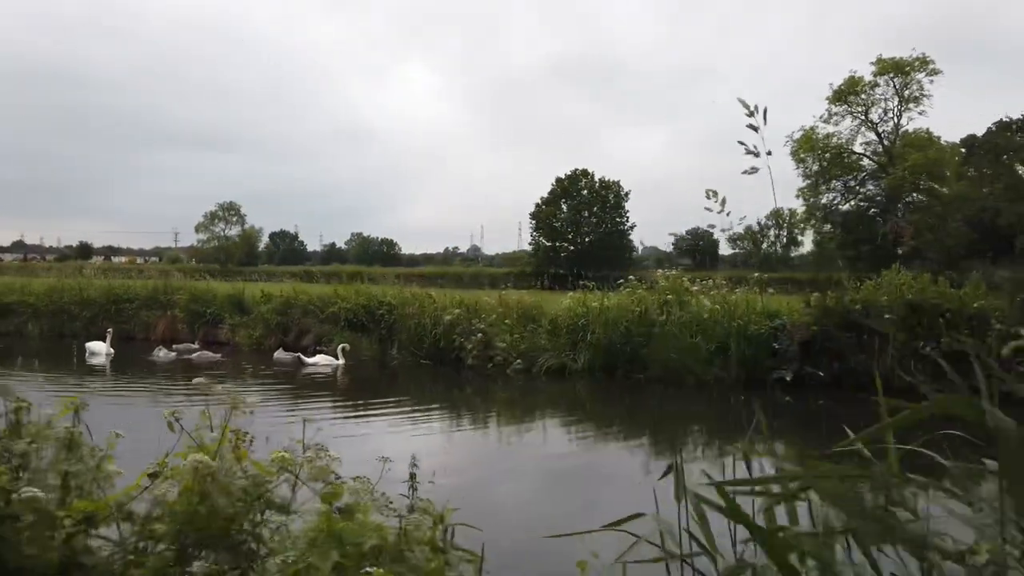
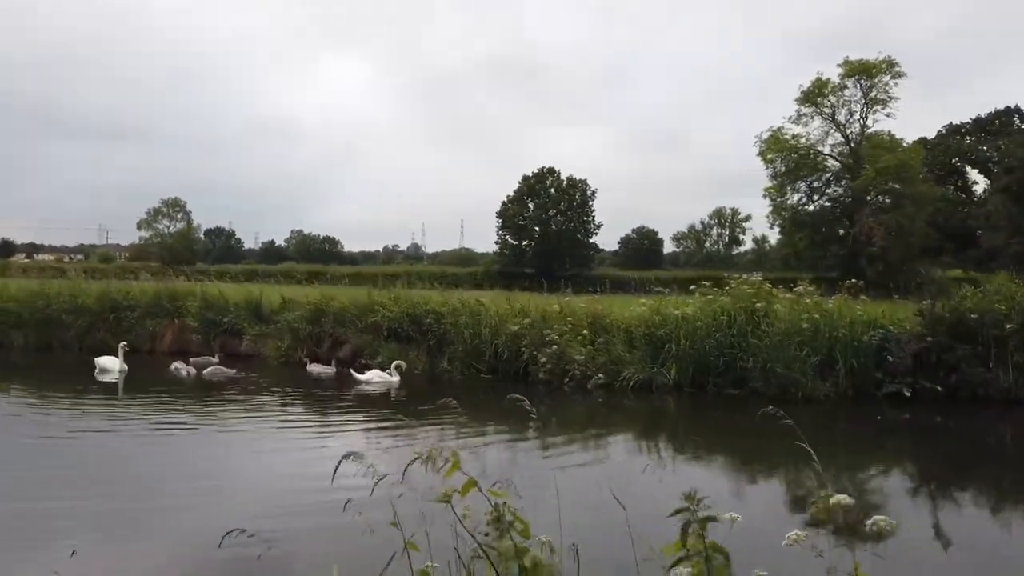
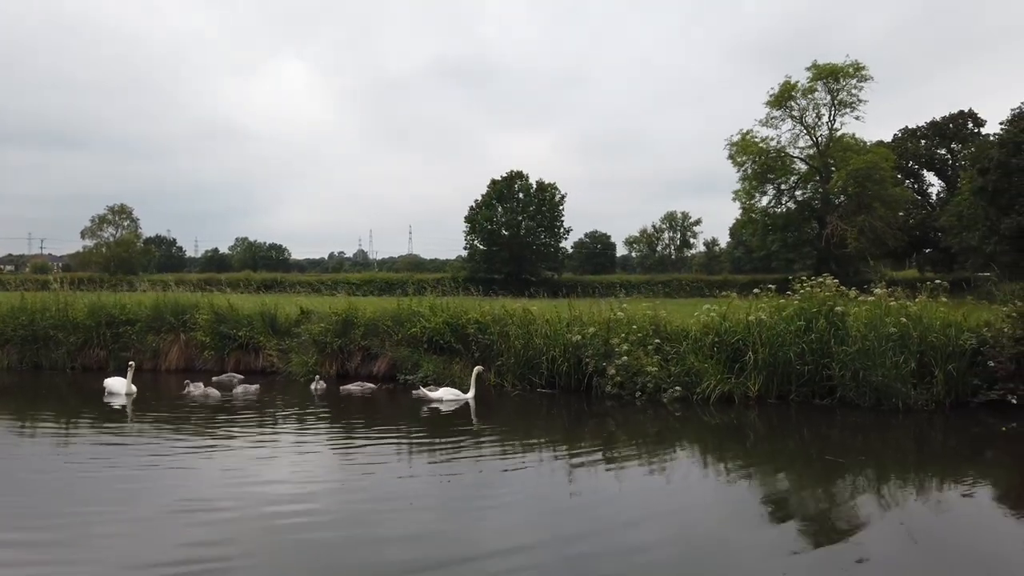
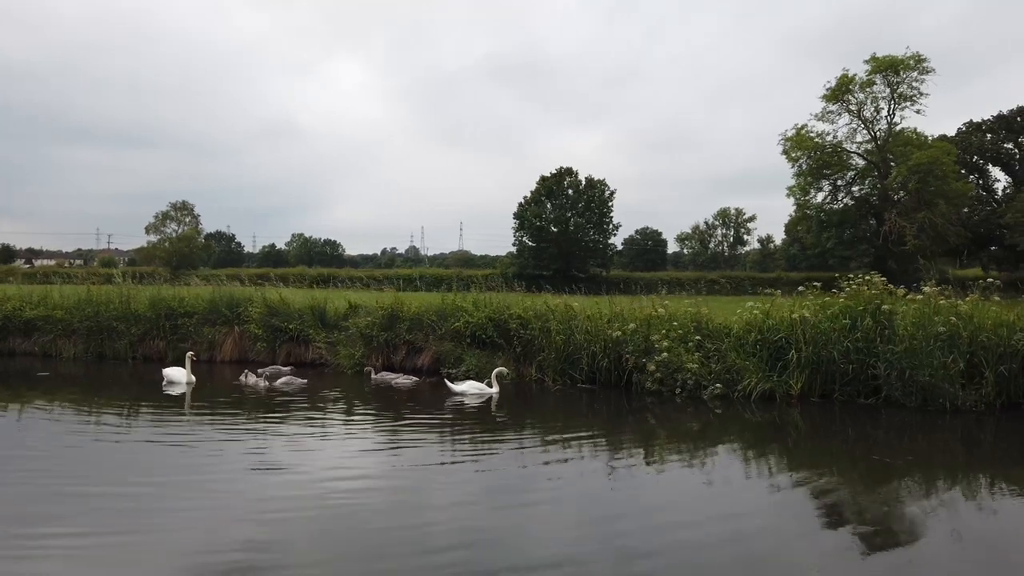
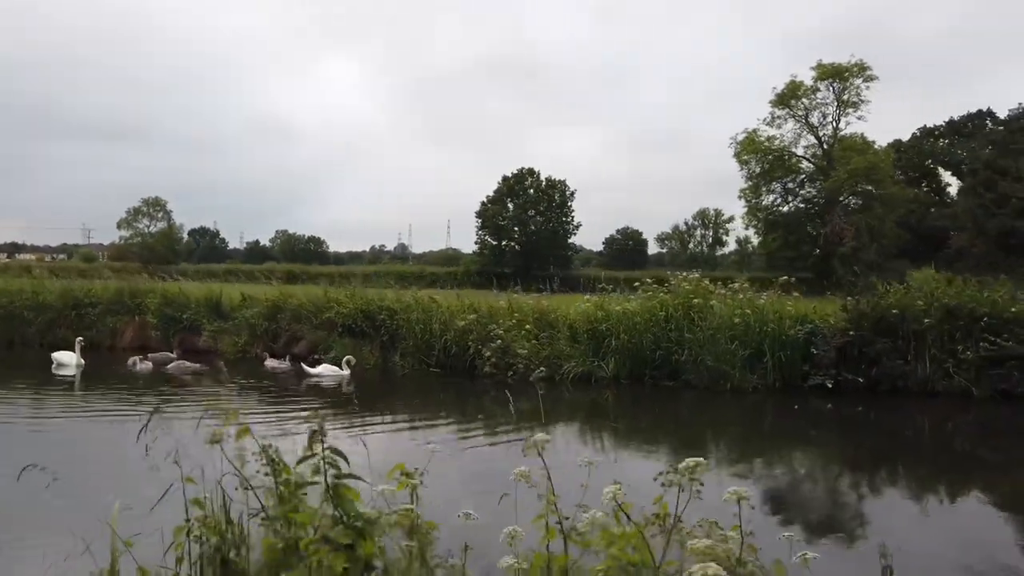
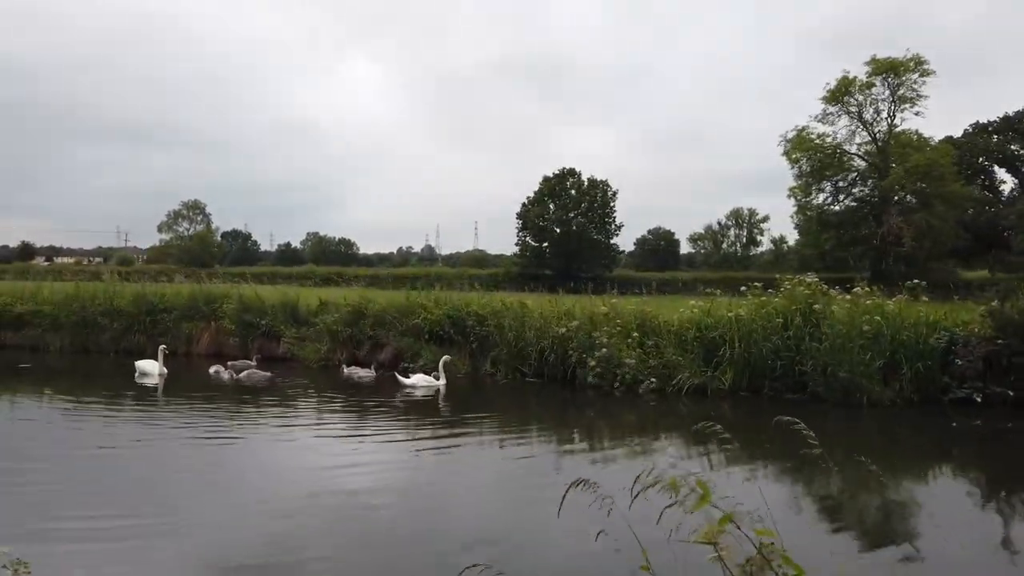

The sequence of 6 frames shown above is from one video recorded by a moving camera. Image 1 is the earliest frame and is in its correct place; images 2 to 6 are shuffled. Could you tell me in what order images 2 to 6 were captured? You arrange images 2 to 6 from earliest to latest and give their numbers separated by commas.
5, 2, 6, 4, 3
